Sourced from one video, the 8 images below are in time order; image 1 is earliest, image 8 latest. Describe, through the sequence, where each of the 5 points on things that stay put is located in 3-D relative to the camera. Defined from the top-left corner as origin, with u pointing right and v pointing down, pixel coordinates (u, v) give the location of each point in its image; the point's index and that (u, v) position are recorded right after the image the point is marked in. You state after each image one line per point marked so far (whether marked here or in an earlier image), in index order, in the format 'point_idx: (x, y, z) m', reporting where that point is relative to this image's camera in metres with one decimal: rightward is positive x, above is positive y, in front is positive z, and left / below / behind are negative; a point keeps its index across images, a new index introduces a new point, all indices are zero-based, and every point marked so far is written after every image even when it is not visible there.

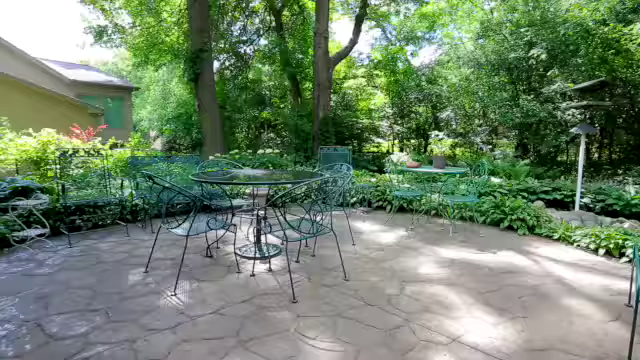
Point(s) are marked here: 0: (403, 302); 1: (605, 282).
0: (+0.5, -0.7, +2.0) m
1: (+2.0, -0.7, +2.4) m
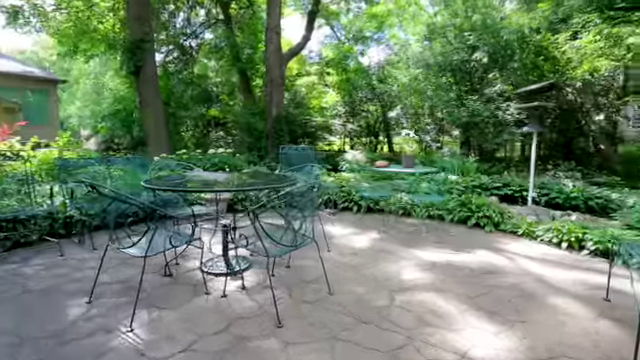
0: (+0.4, -0.8, +1.9) m
1: (+1.9, -0.7, +2.5) m
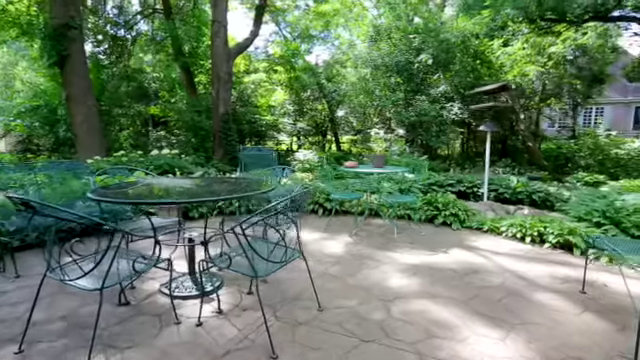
0: (+0.4, -0.8, +1.7) m
1: (+1.7, -0.7, +2.5) m
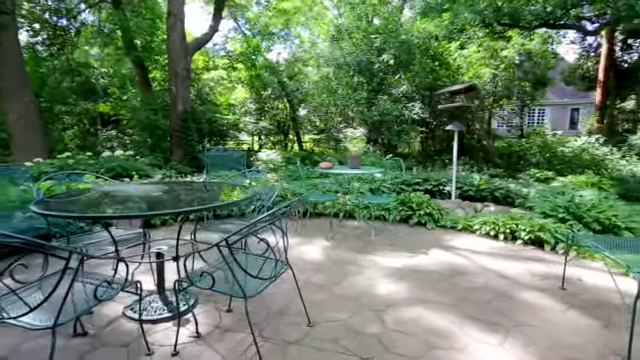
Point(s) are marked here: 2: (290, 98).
0: (+0.4, -0.8, +1.6) m
1: (+1.6, -0.7, +2.6) m
2: (-0.9, +2.3, +9.5) m
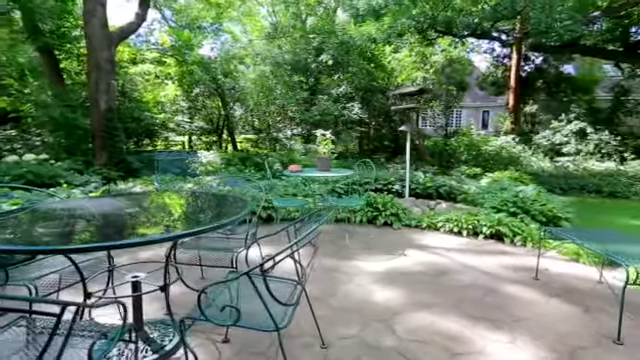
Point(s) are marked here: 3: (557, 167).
0: (+0.5, -0.8, +1.6) m
1: (+1.5, -0.7, +2.8) m
2: (-2.5, +2.2, +9.0) m
3: (+6.1, +0.4, +8.7) m
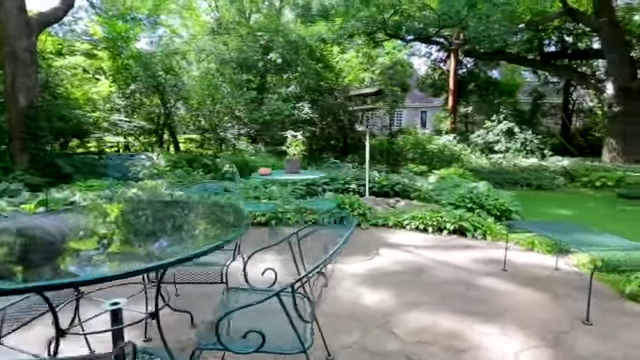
0: (+0.5, -0.8, +1.6) m
1: (+1.3, -0.7, +2.9) m
2: (-3.7, +2.2, +8.4) m
3: (+4.8, +0.5, +9.5) m
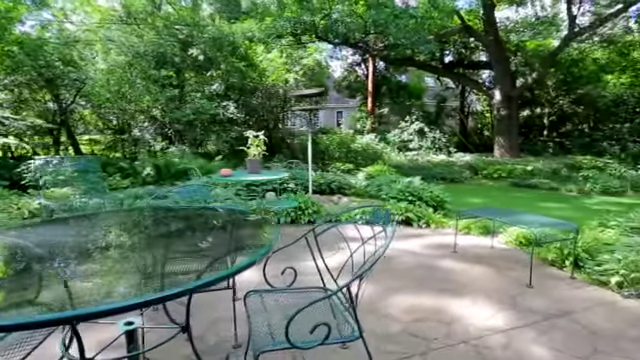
0: (+0.5, -0.8, +1.8) m
1: (+1.0, -0.6, +3.3) m
2: (-5.3, +2.0, +7.4) m
3: (+2.8, +0.7, +10.5) m
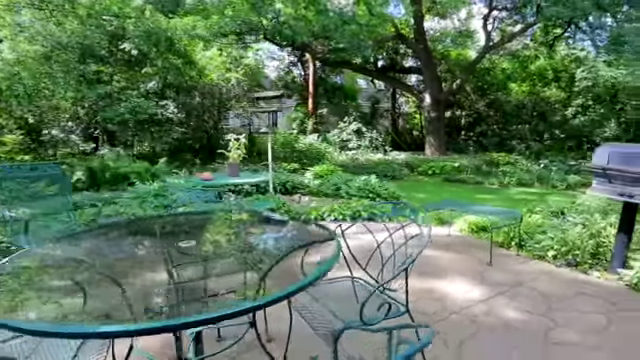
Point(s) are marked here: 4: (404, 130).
0: (+0.6, -0.8, +2.1) m
1: (+0.8, -0.6, +3.7) m
2: (-6.3, +1.8, +6.4) m
3: (+1.1, +0.7, +11.1) m
4: (+3.6, +2.1, +14.2) m
